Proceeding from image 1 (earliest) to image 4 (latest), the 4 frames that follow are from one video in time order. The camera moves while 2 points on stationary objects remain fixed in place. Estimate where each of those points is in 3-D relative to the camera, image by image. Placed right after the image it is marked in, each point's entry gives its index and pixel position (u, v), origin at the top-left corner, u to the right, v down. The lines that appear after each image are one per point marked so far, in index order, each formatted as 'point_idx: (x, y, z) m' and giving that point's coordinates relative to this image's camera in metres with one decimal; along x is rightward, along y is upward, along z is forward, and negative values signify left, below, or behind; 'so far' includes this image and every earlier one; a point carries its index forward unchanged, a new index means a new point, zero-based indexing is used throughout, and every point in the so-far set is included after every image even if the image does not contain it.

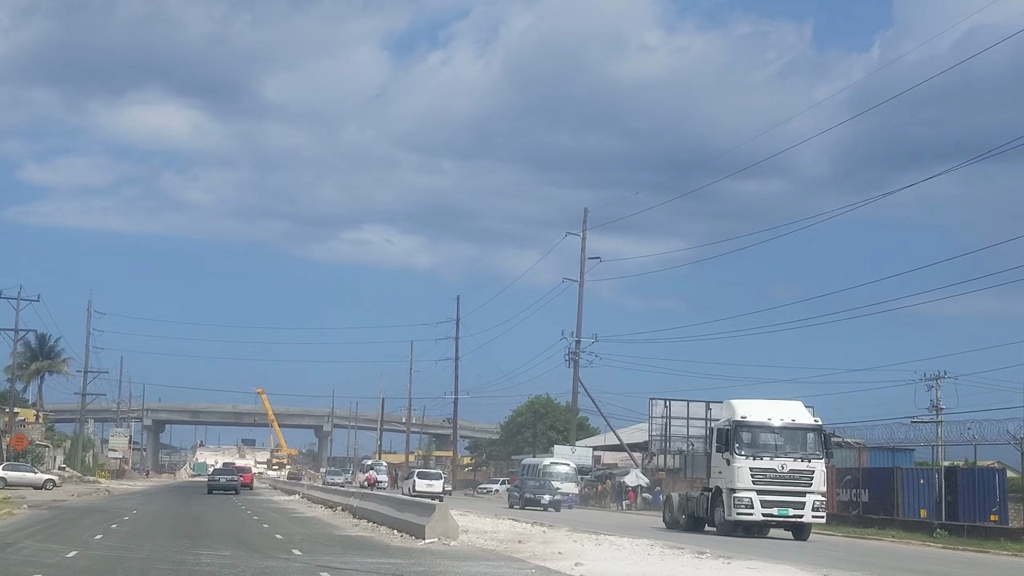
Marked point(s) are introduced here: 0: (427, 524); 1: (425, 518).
0: (-1.1, -3.2, +19.3) m
1: (-1.2, -3.2, +20.0) m
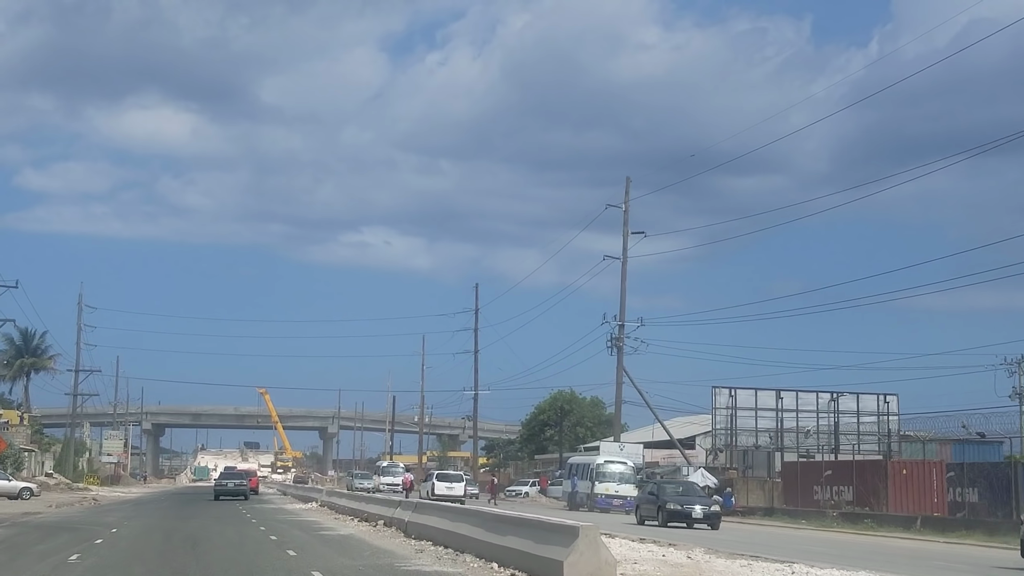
0: (+0.4, -2.3, +11.9) m
1: (+0.4, -2.3, +12.6) m
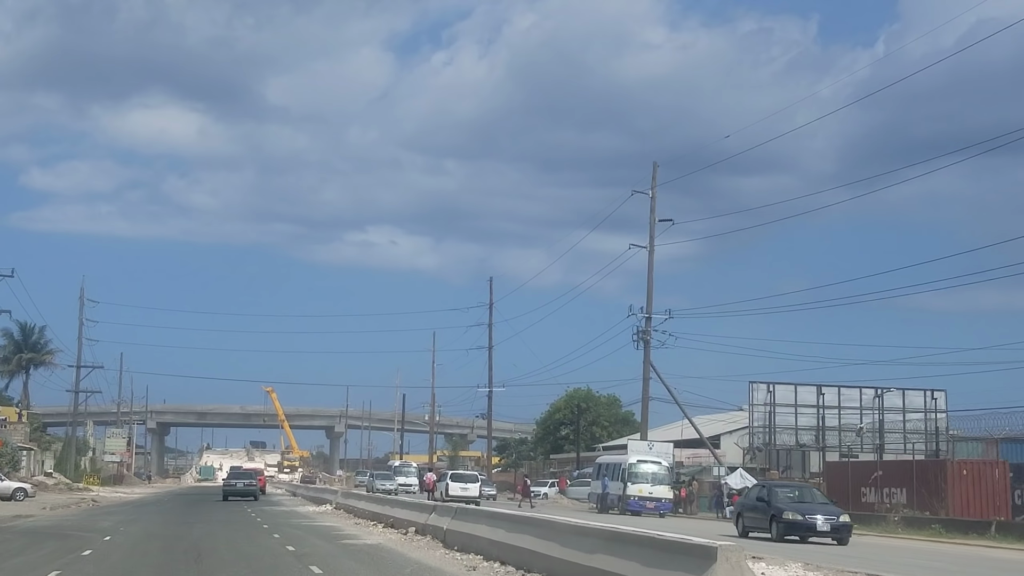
0: (+1.1, -1.9, +8.8) m
1: (+1.1, -1.9, +9.5) m
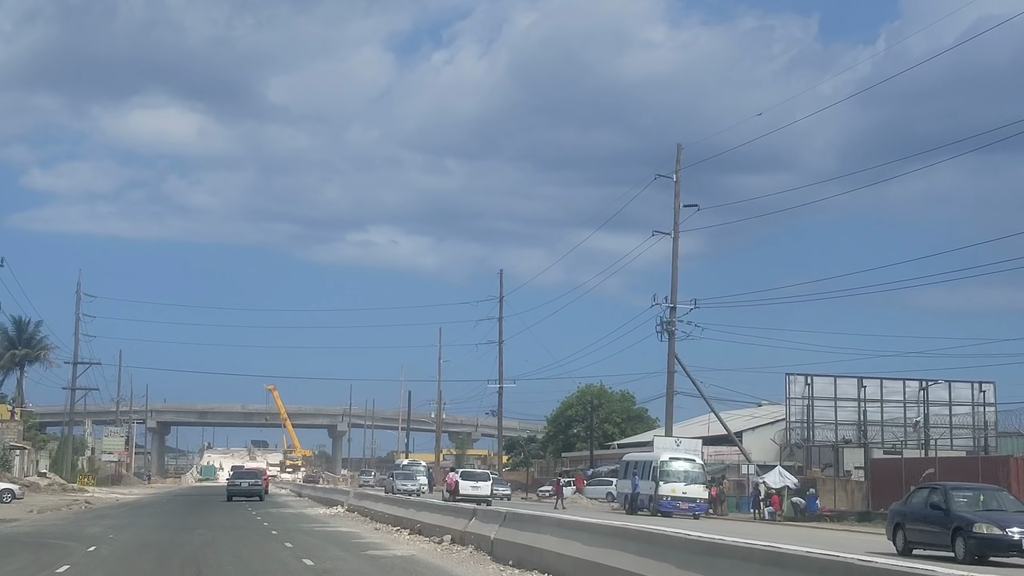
0: (+1.8, -1.4, +5.7) m
1: (+1.7, -1.5, +6.4) m
